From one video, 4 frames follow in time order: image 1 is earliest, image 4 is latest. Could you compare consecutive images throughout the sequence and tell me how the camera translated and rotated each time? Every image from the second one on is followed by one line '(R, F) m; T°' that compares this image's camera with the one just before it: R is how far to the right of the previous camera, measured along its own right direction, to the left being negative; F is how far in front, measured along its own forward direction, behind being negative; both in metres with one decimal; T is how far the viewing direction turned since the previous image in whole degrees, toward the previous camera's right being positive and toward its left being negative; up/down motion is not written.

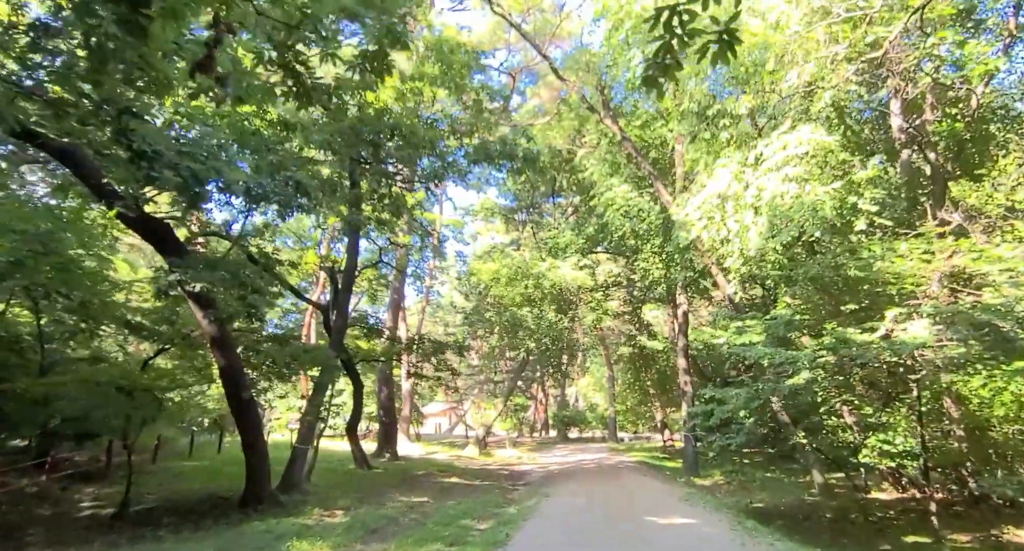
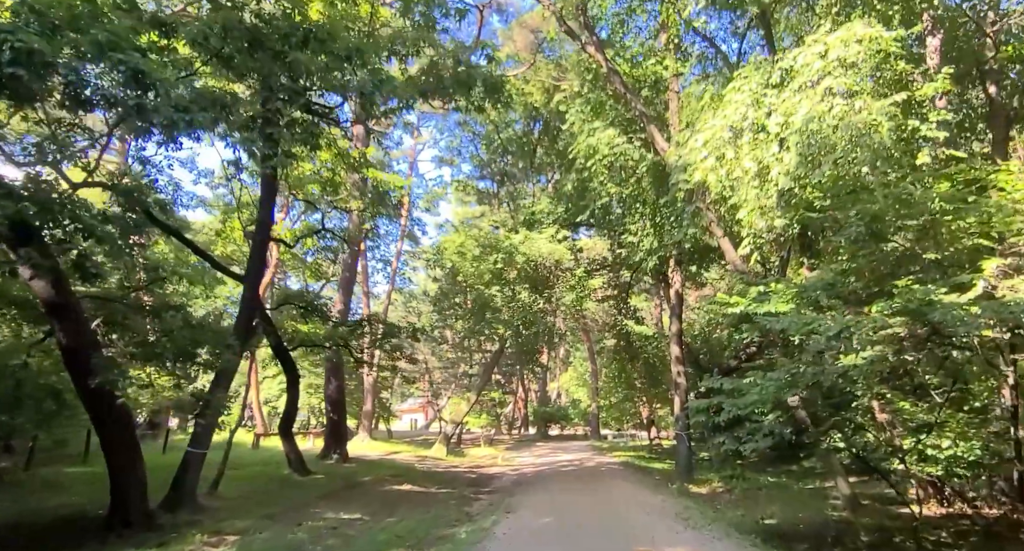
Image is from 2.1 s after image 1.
(+0.5, +2.5) m; +1°
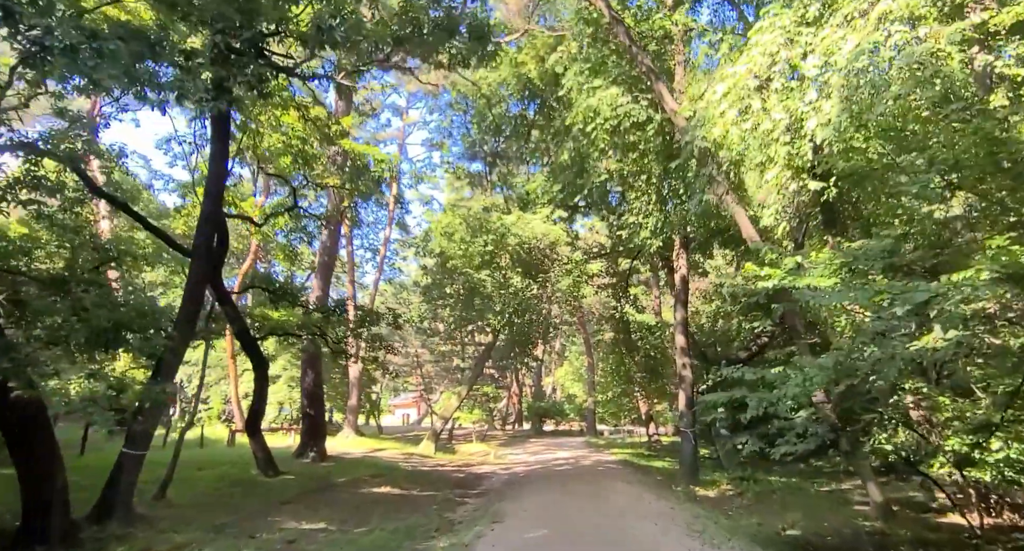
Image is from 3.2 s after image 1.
(+0.1, +1.3) m; 0°
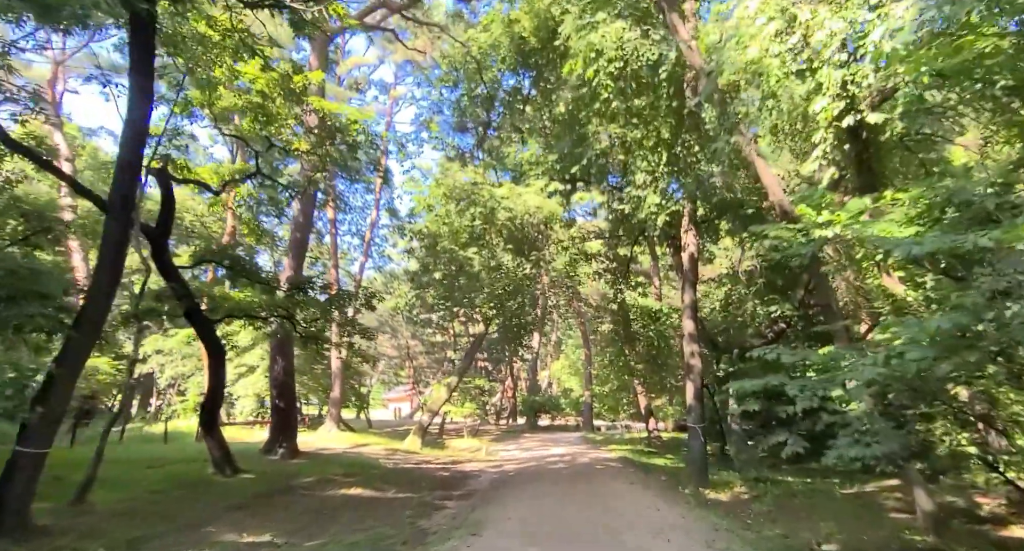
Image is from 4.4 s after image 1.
(+0.2, +1.5) m; 0°
